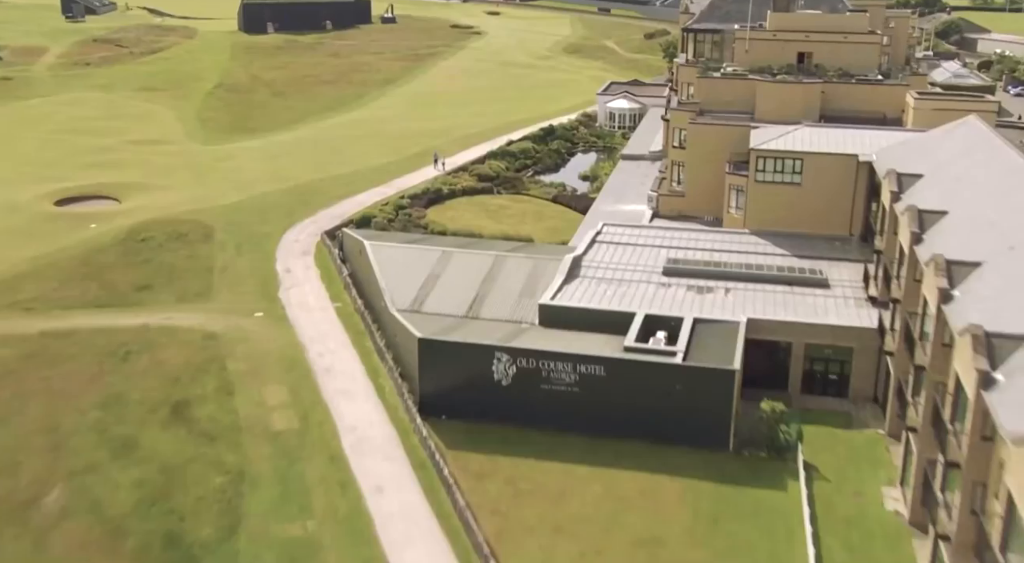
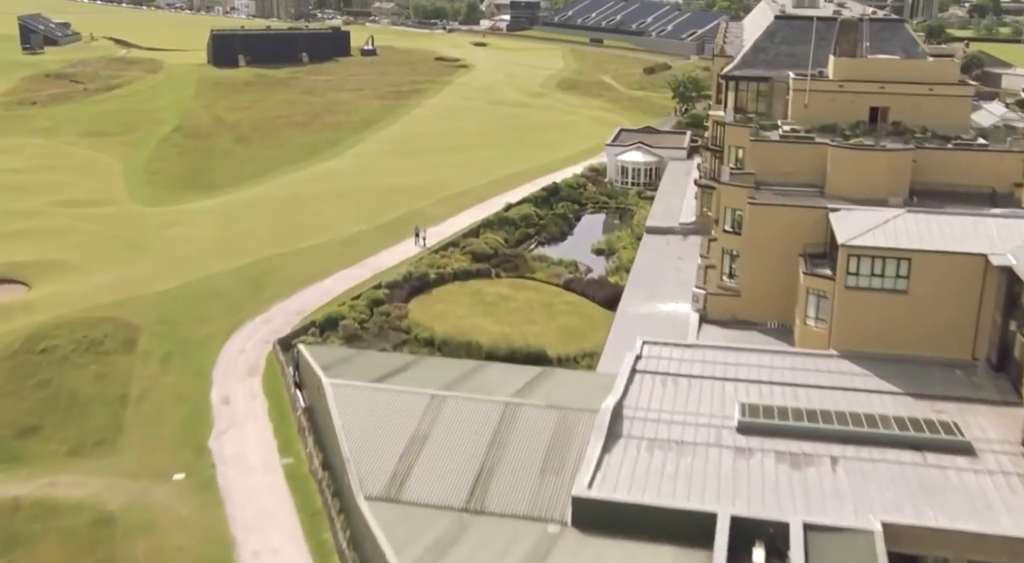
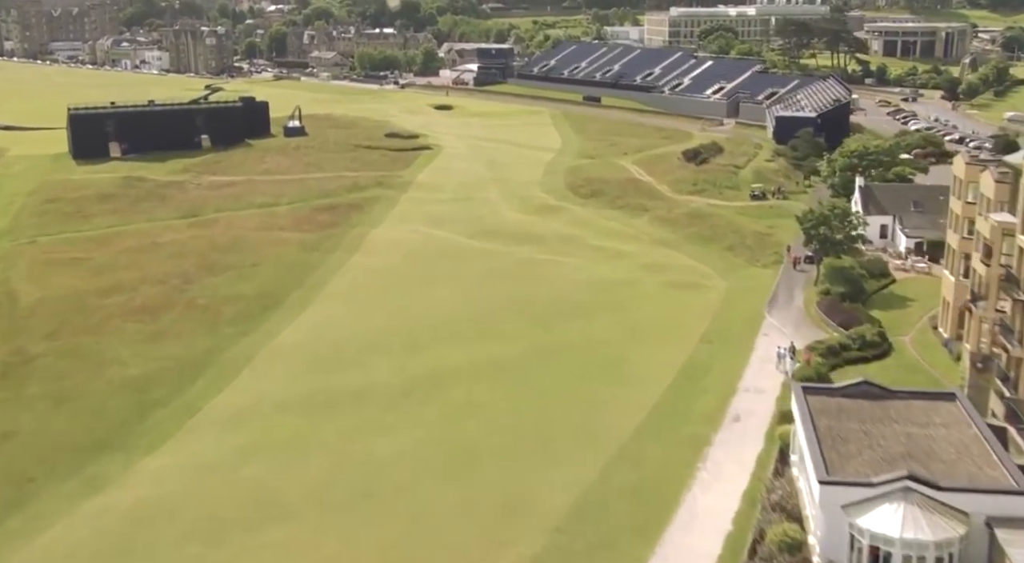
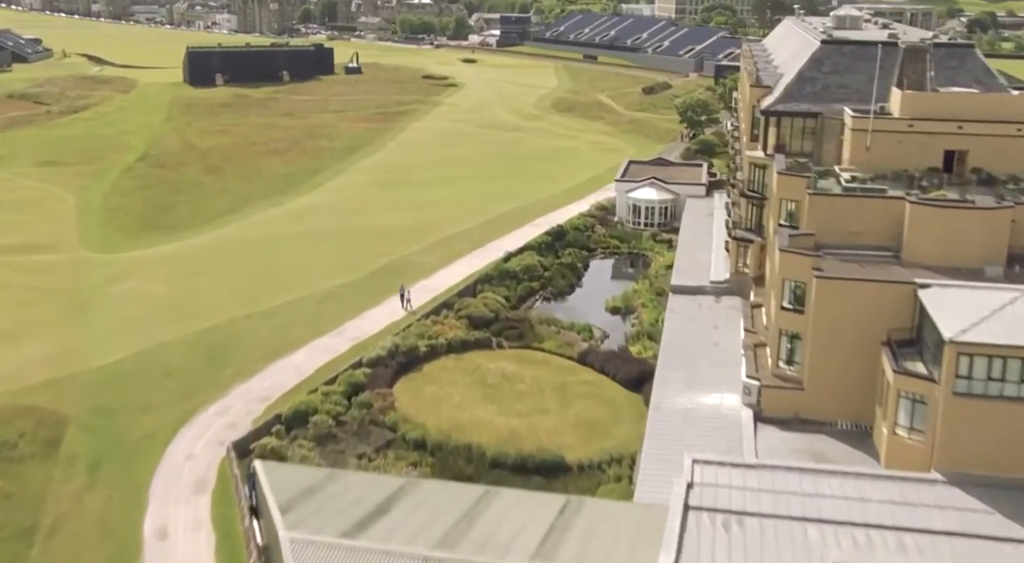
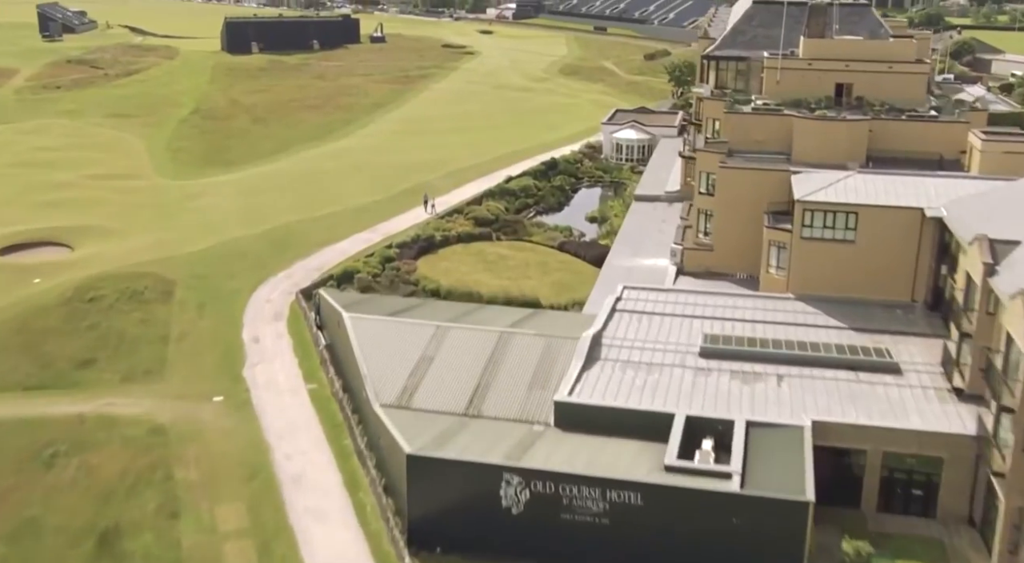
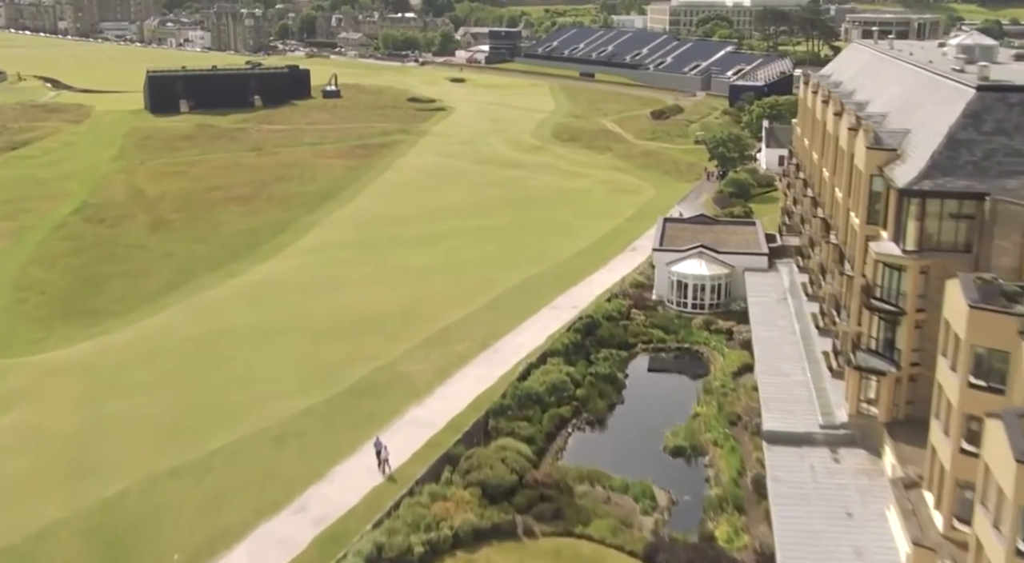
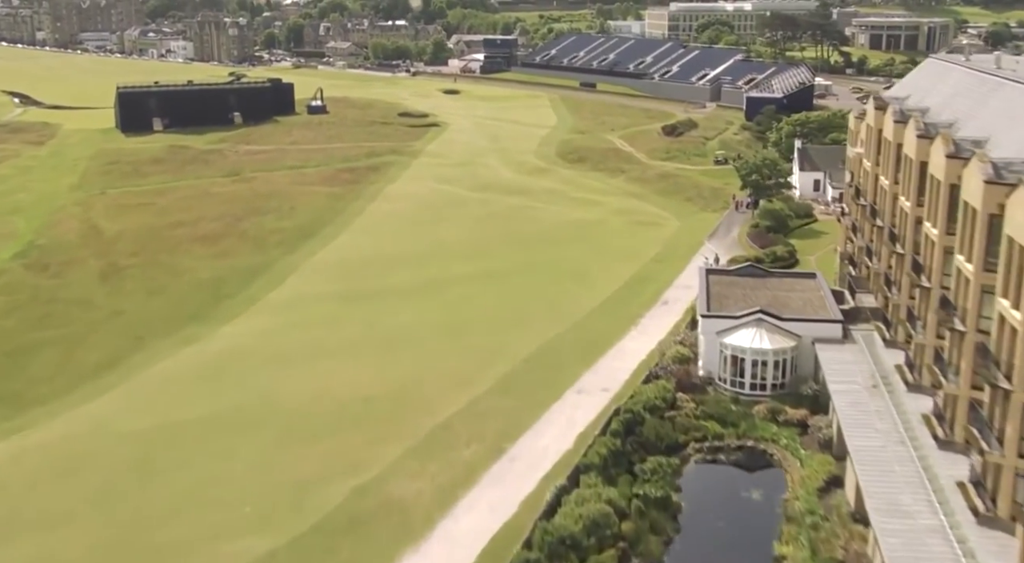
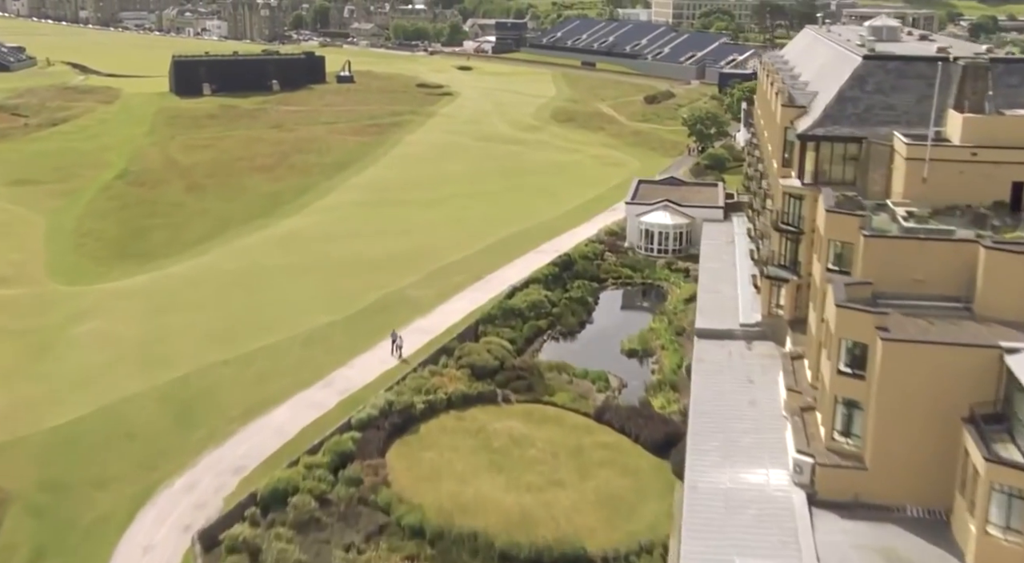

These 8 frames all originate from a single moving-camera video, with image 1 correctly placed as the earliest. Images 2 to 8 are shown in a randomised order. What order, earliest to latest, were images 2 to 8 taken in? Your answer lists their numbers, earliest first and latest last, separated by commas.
5, 2, 4, 8, 6, 7, 3
